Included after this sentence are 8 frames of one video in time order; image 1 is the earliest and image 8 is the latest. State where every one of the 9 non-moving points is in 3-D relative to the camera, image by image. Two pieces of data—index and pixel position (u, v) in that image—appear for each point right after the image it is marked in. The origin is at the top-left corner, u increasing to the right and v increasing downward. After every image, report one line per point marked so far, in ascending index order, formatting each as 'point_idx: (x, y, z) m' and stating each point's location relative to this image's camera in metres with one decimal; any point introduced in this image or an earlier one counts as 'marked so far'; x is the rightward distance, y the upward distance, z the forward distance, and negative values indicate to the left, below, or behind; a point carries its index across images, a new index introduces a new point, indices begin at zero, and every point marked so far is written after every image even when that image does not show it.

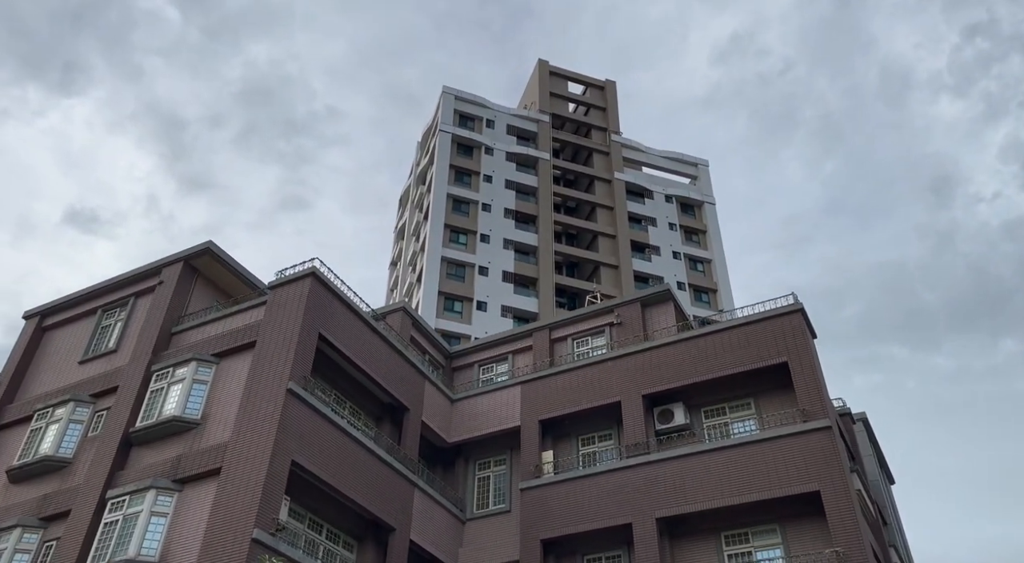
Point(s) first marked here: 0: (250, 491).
0: (-5.8, -4.7, +19.8) m
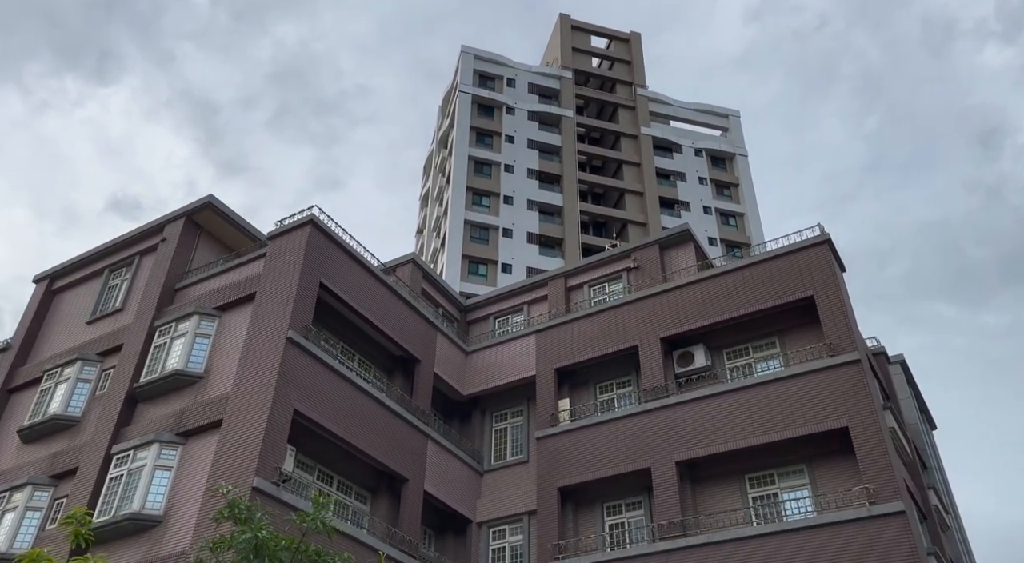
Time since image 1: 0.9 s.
0: (-5.7, -3.5, +19.2) m
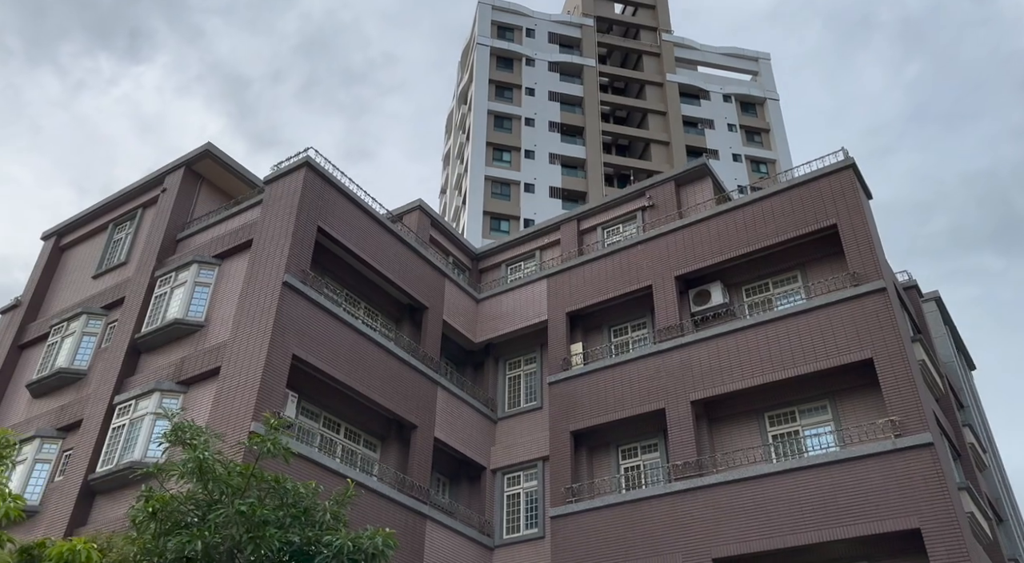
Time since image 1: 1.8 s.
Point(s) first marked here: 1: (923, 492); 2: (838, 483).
0: (-5.6, -2.2, +18.7) m
1: (+8.0, -4.1, +17.3) m
2: (+6.6, -4.1, +18.2) m
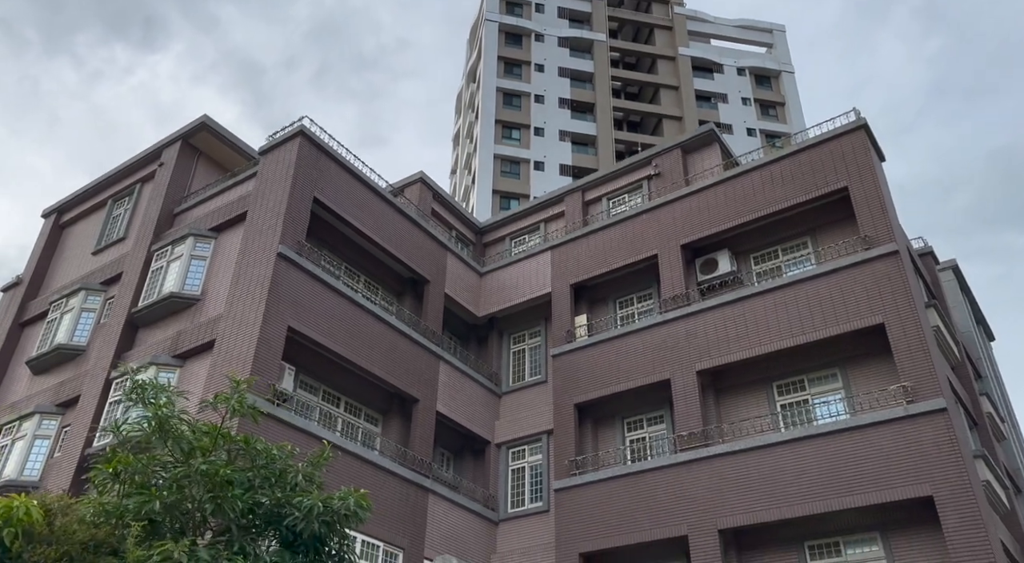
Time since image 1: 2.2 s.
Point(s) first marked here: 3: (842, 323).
0: (-5.6, -1.6, +18.3) m
1: (+8.0, -3.3, +16.7) m
2: (+6.6, -3.4, +17.7) m
3: (+7.2, -0.9, +19.3) m
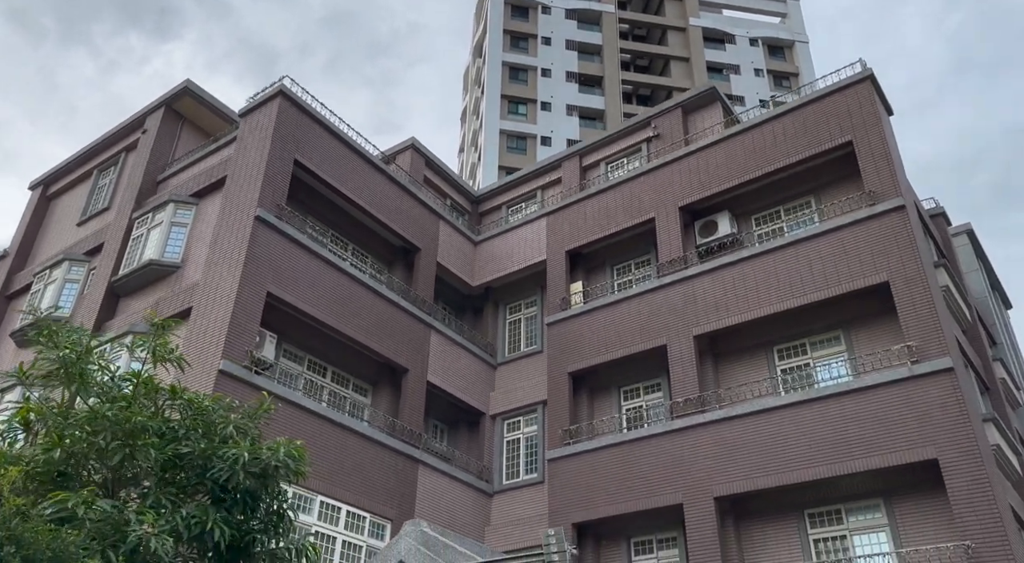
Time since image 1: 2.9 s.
0: (-5.9, -0.9, +17.7) m
1: (+7.7, -2.5, +15.8) m
2: (+6.4, -2.5, +16.8) m
3: (+6.9, 0.0, +18.4) m
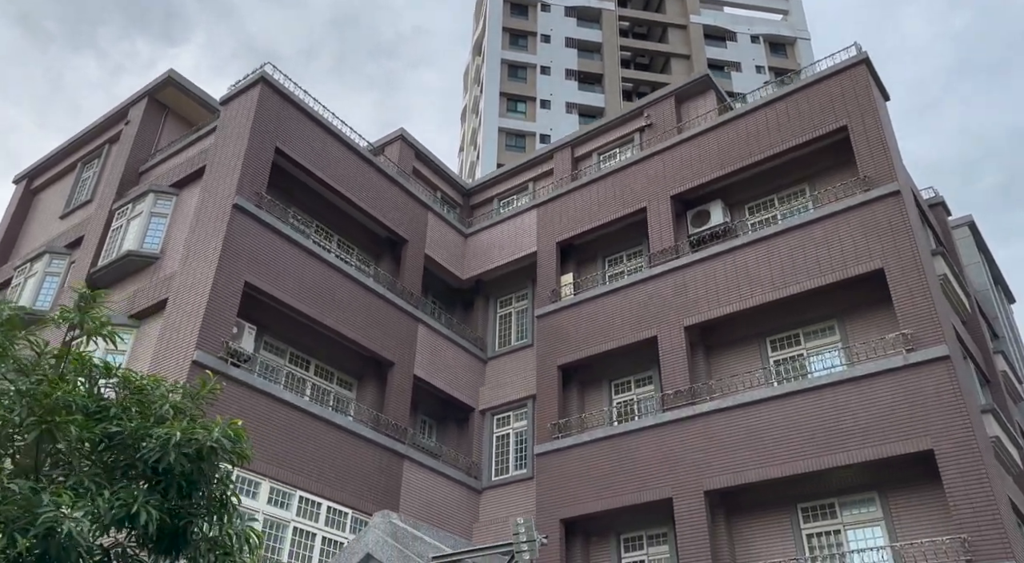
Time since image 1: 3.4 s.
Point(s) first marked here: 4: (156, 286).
0: (-6.2, -0.7, +17.3) m
1: (+7.3, -2.2, +15.3) m
2: (+6.0, -2.3, +16.3) m
3: (+6.6, +0.2, +17.9) m
4: (-7.6, -0.1, +19.0) m
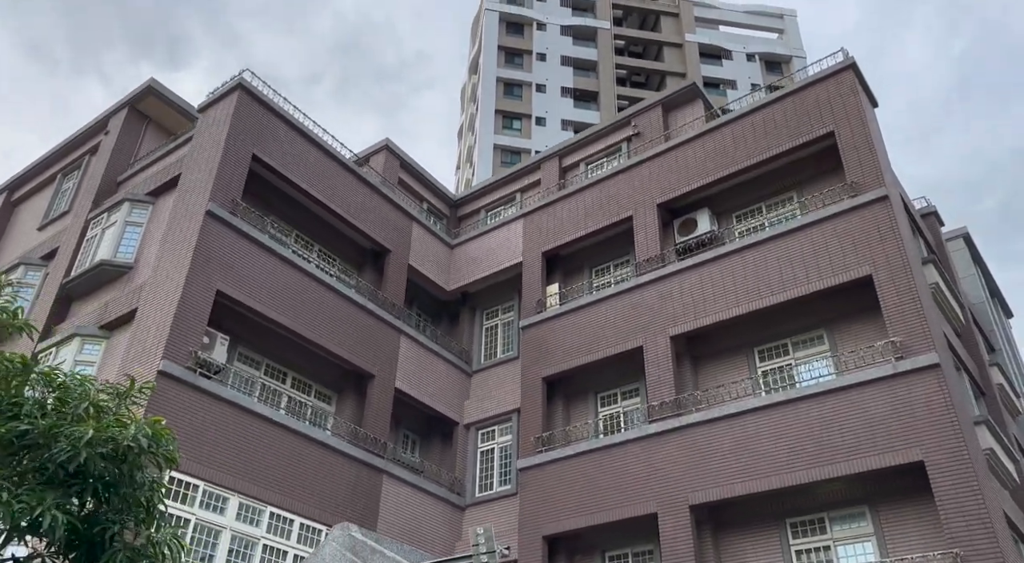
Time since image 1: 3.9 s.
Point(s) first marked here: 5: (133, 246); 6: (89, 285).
0: (-6.6, -0.8, +16.8) m
1: (+6.9, -2.3, +14.7) m
2: (+5.6, -2.4, +15.8) m
3: (+6.1, +0.1, +17.4) m
4: (-8.0, -0.3, +18.5) m
5: (-8.5, +0.8, +20.0) m
6: (-9.5, -0.1, +20.0) m
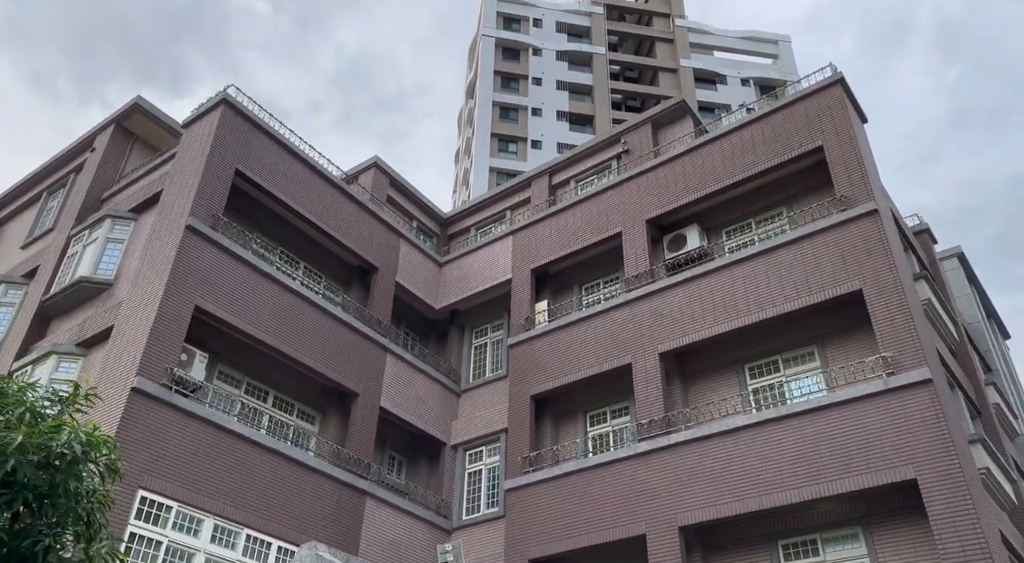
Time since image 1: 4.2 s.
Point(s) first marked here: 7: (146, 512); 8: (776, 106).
0: (-6.9, -1.1, +16.4) m
1: (+6.6, -2.5, +14.4) m
2: (+5.3, -2.6, +15.4) m
3: (+5.8, -0.2, +17.1) m
4: (-8.3, -0.6, +18.2) m
5: (-8.8, +0.4, +19.7) m
6: (-9.8, -0.5, +19.7) m
7: (-6.2, -3.9, +15.2) m
8: (+6.0, +4.0, +20.1) m
